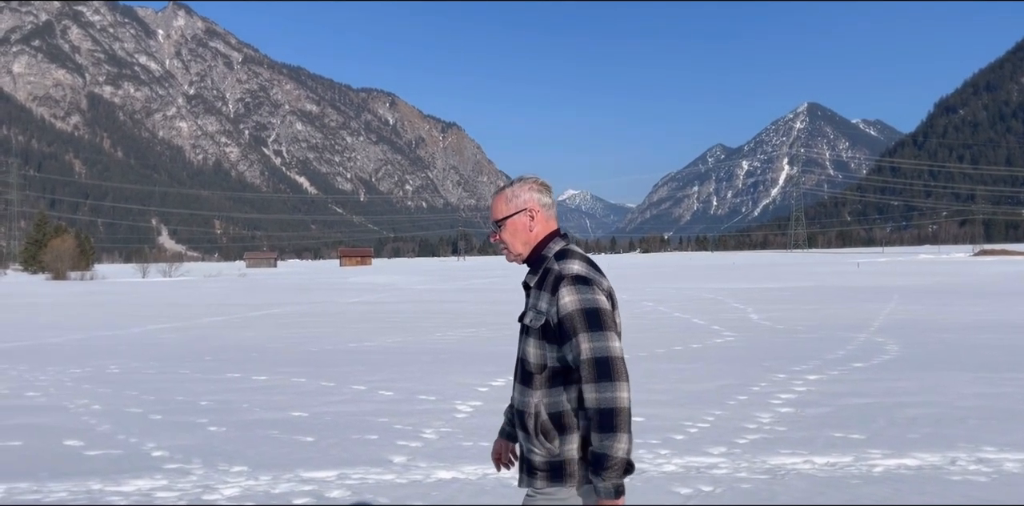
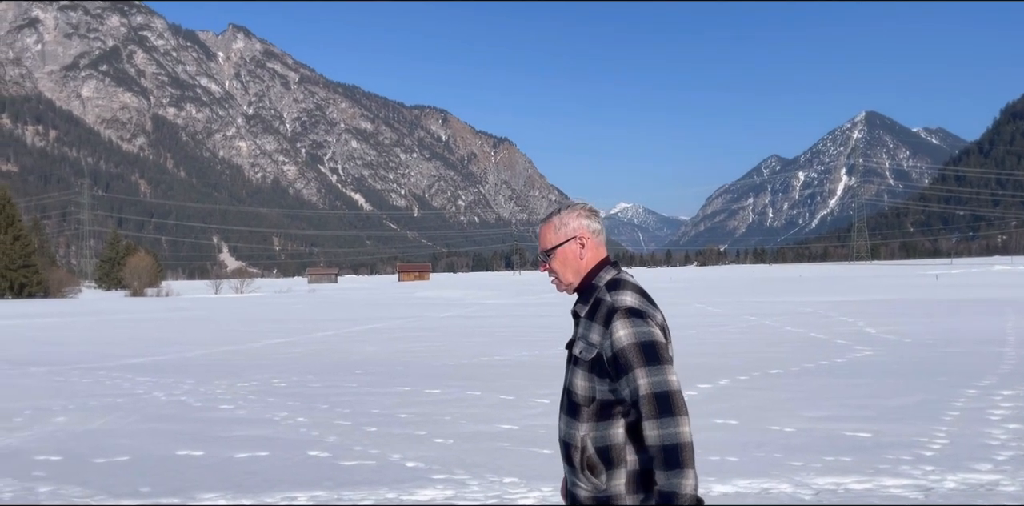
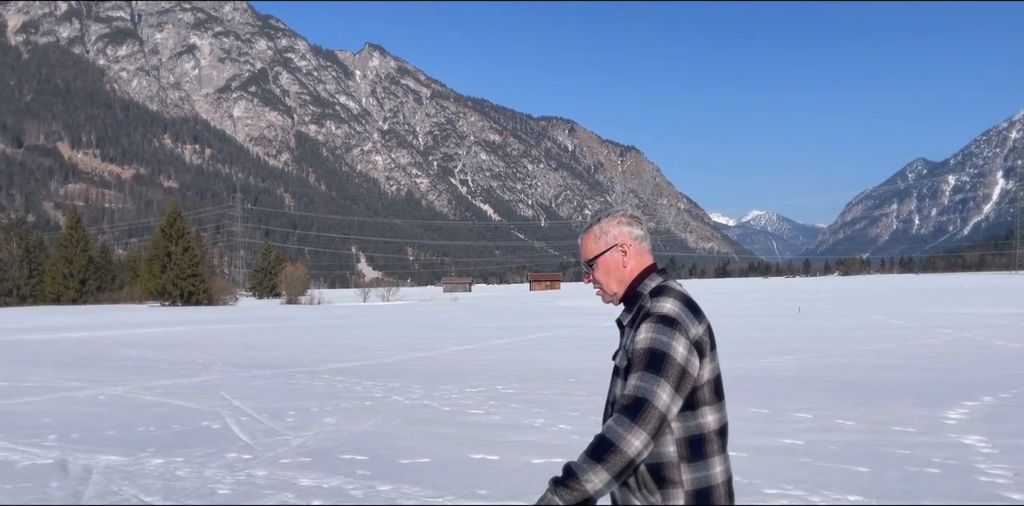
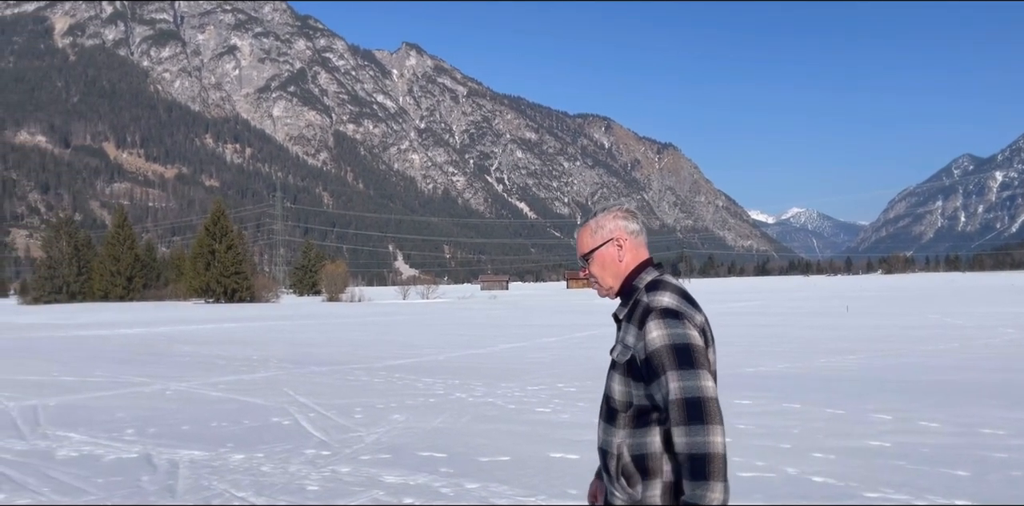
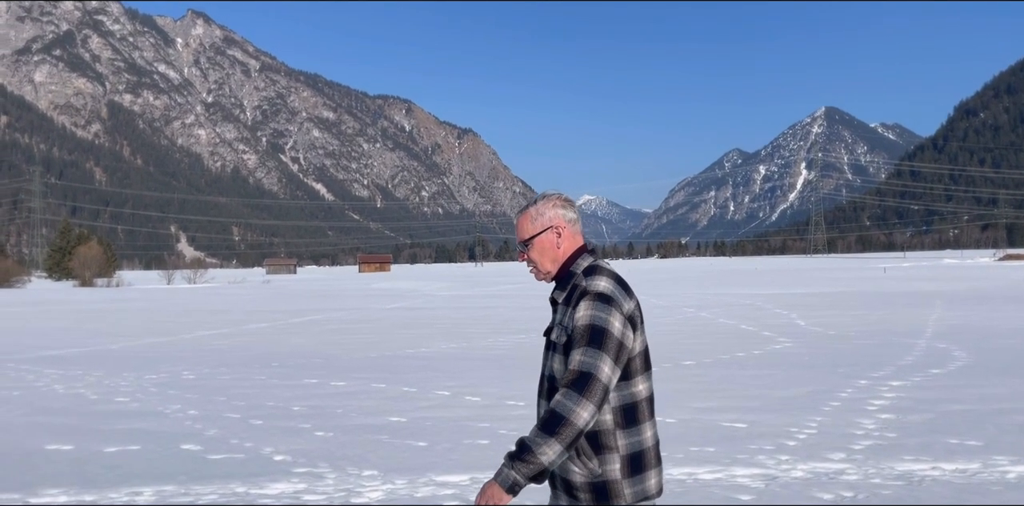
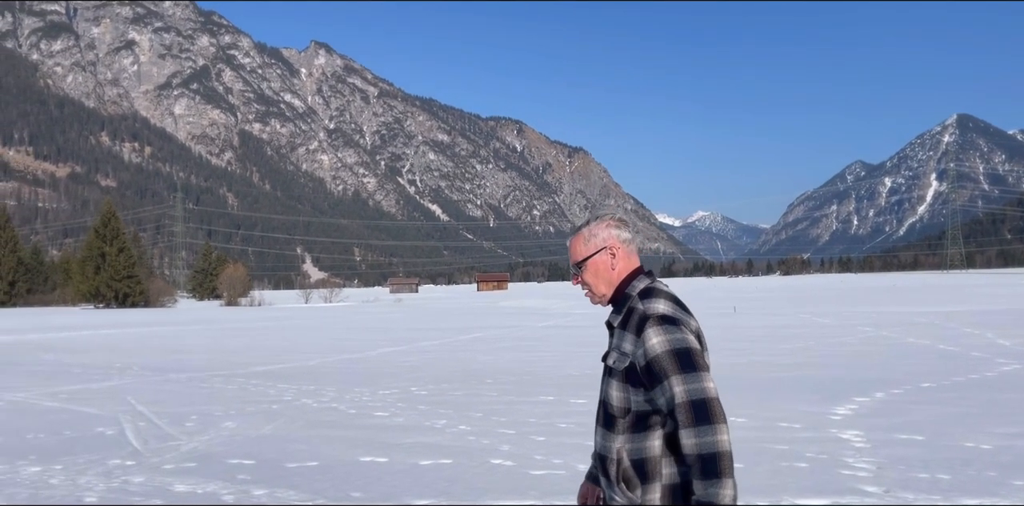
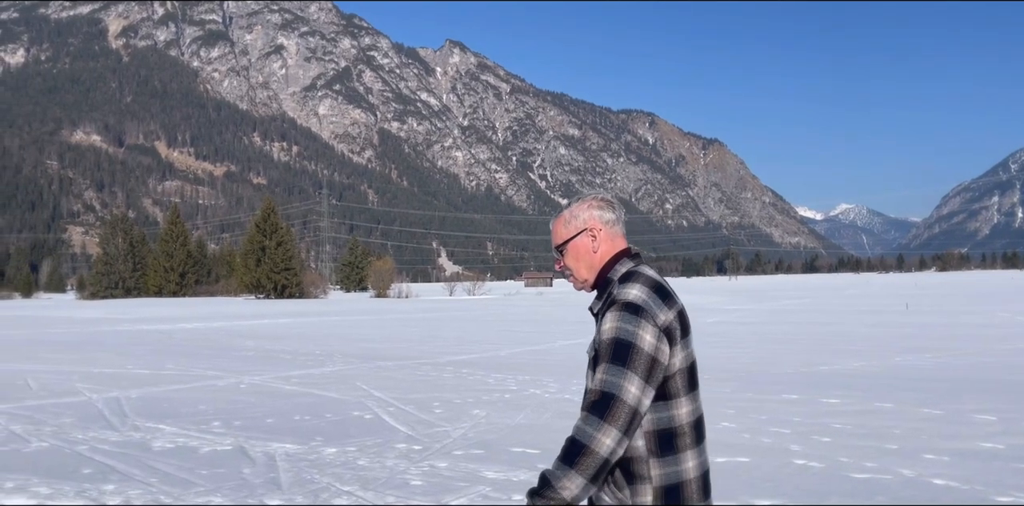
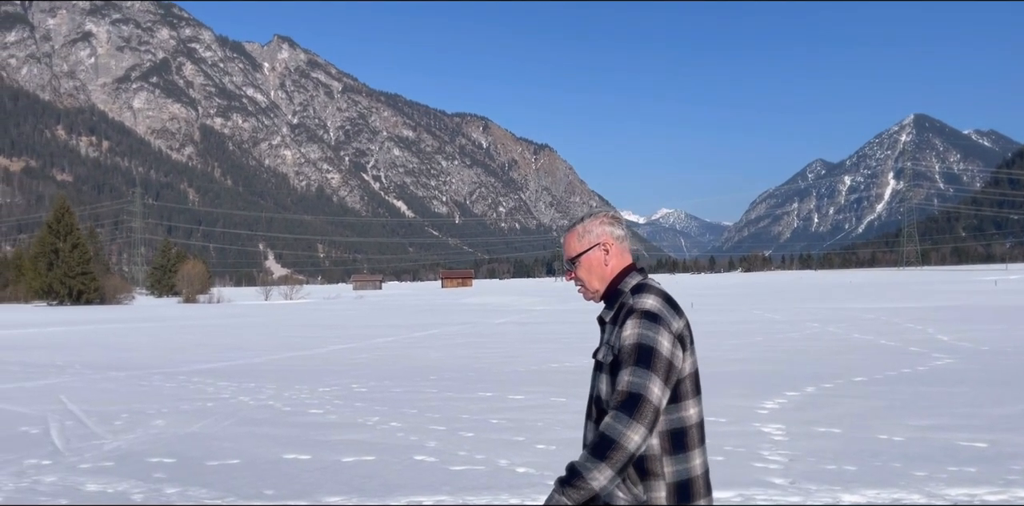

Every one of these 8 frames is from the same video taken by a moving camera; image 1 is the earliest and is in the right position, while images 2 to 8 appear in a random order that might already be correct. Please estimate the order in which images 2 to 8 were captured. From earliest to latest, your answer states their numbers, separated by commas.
5, 2, 8, 6, 3, 4, 7
